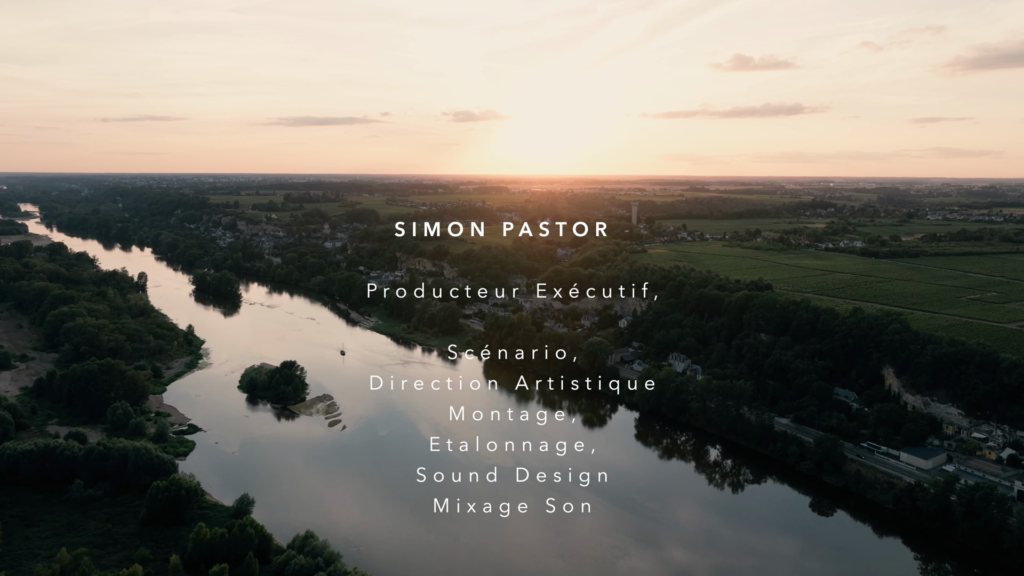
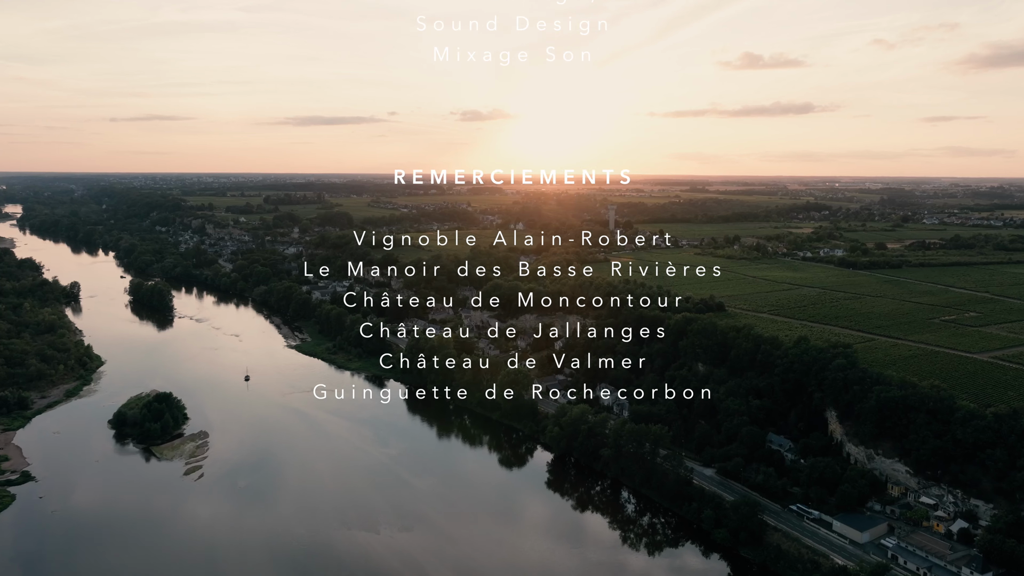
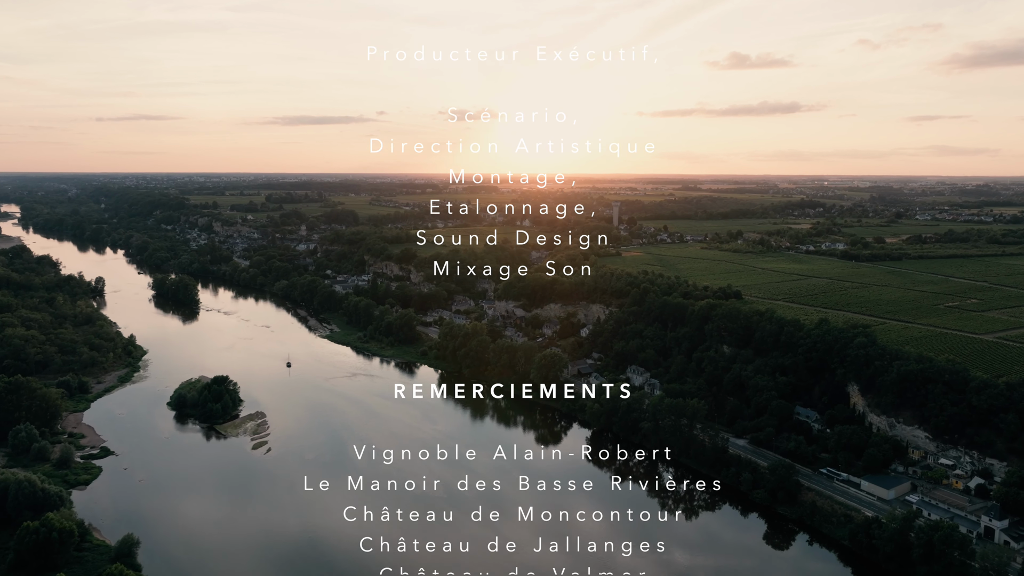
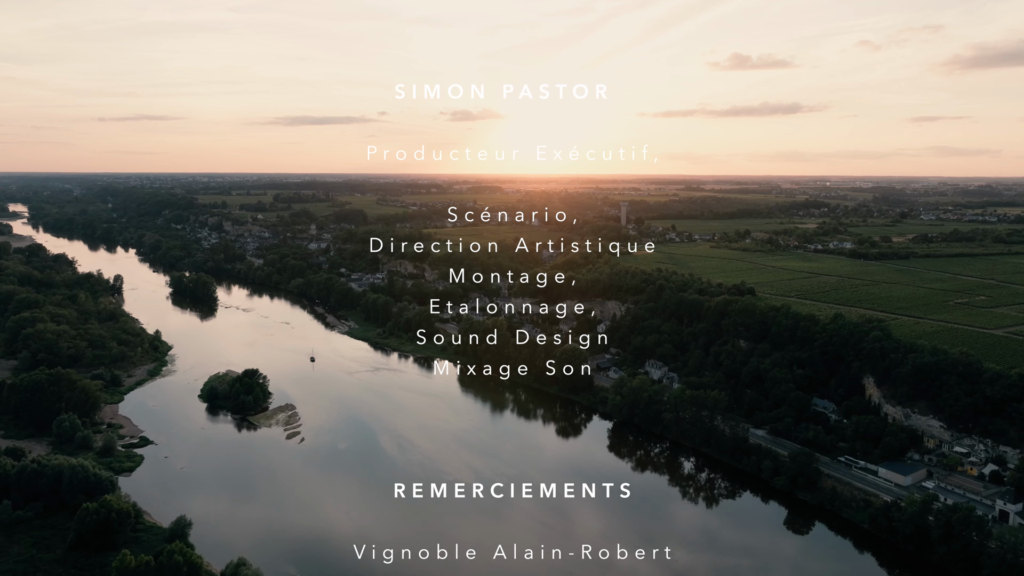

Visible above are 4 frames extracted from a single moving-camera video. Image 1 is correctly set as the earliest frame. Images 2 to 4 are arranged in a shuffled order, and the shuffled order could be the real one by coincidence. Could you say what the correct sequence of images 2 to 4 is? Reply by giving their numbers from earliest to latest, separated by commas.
4, 3, 2
